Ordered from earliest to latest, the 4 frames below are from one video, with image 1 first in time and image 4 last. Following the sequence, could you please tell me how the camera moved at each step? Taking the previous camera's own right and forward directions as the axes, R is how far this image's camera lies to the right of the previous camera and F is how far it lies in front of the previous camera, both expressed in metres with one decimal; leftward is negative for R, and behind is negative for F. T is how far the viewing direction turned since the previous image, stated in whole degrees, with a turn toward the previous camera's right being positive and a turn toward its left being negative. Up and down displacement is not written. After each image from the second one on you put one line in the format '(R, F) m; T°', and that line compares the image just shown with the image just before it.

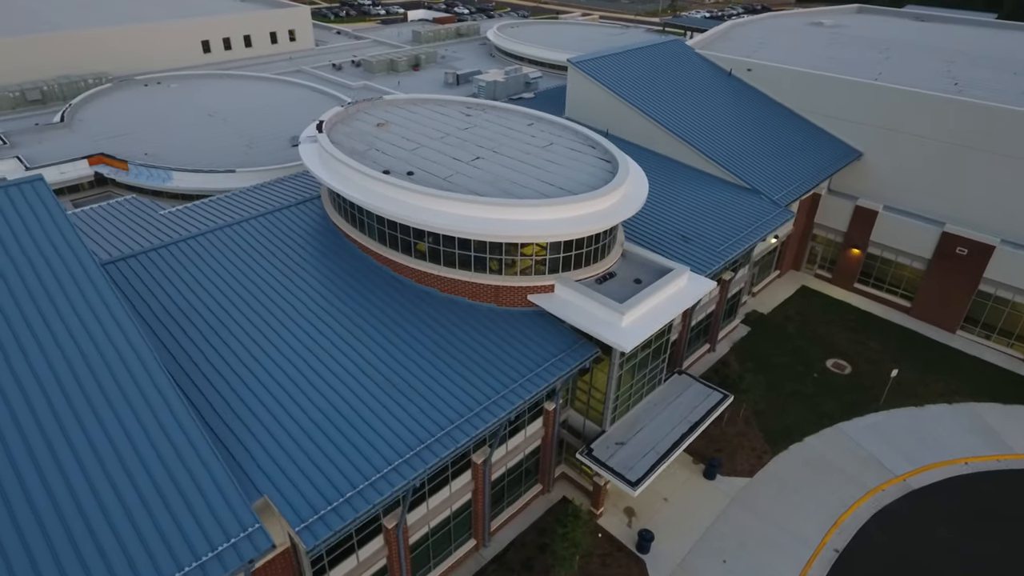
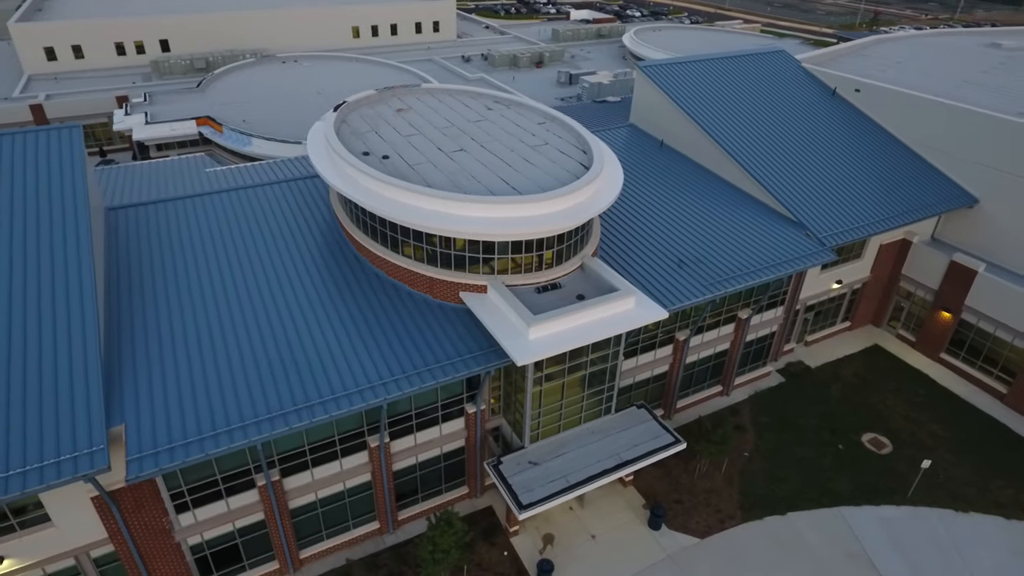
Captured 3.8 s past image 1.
(+7.5, +1.6) m; -15°
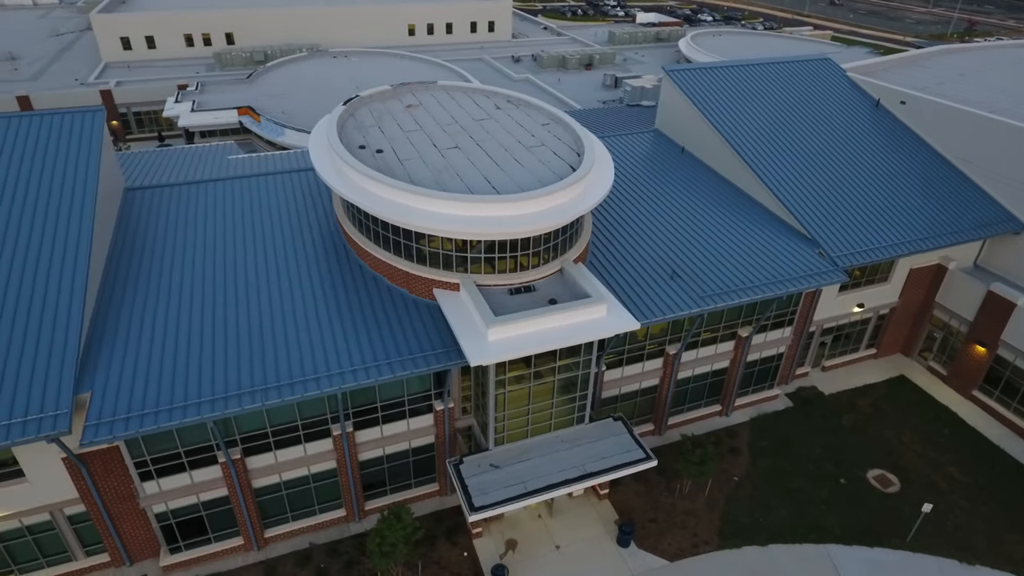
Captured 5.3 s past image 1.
(+3.0, +0.4) m; -6°
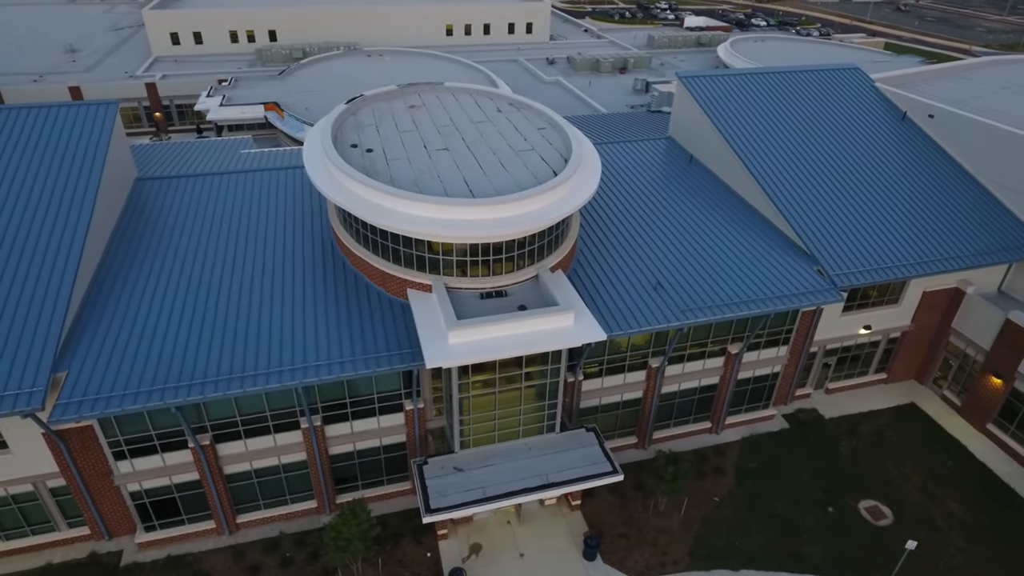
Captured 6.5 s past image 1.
(+2.5, +0.2) m; -4°
